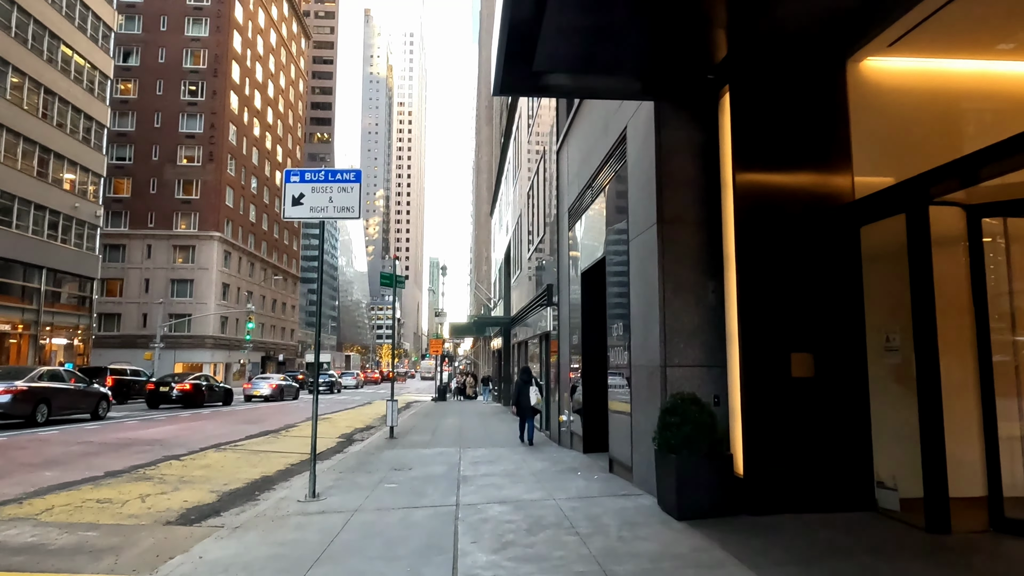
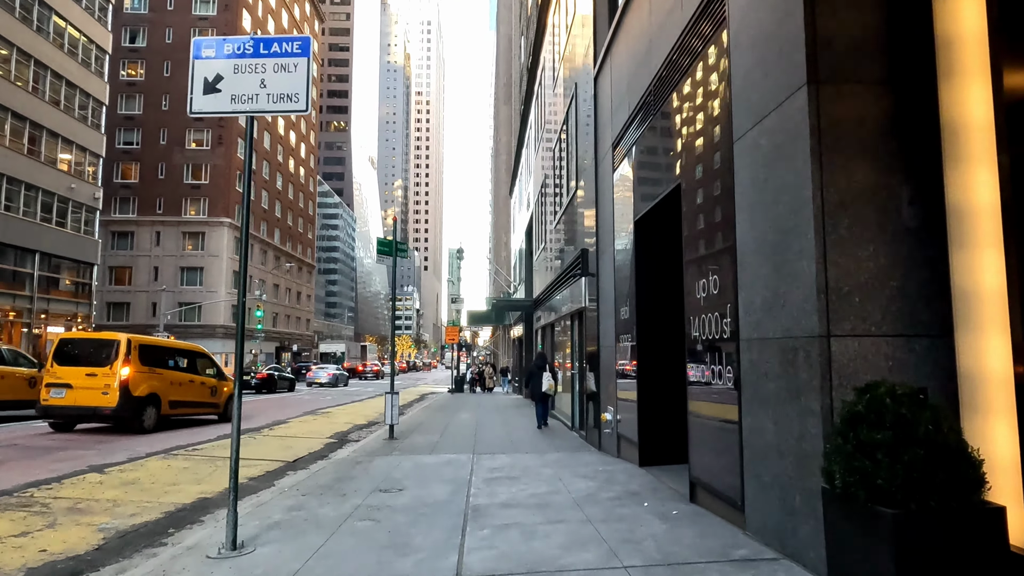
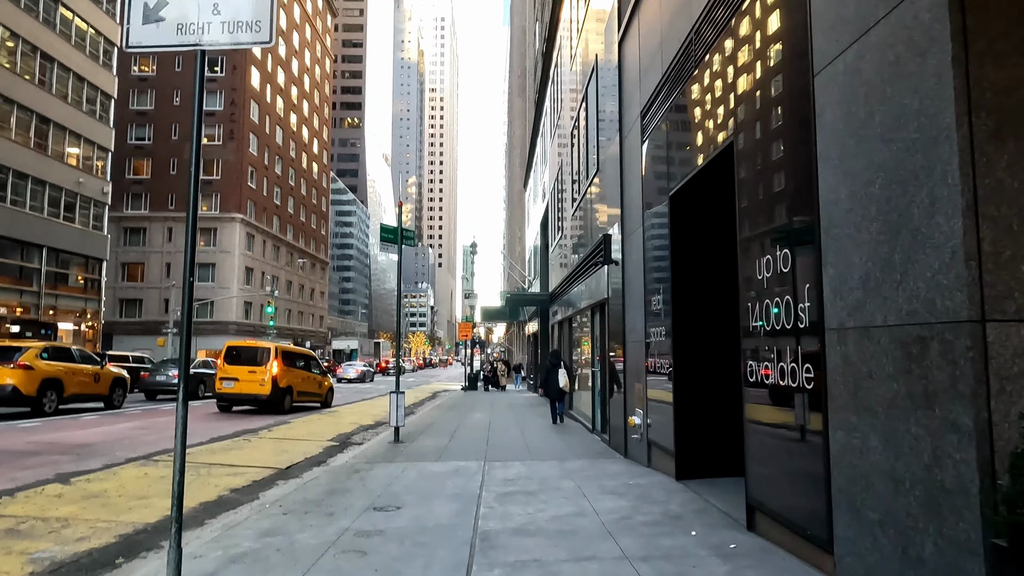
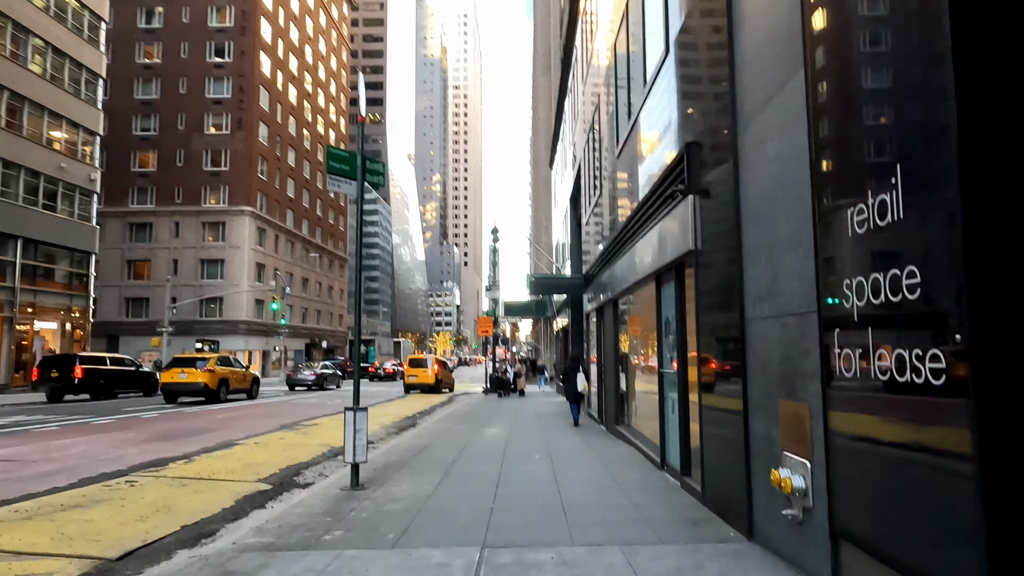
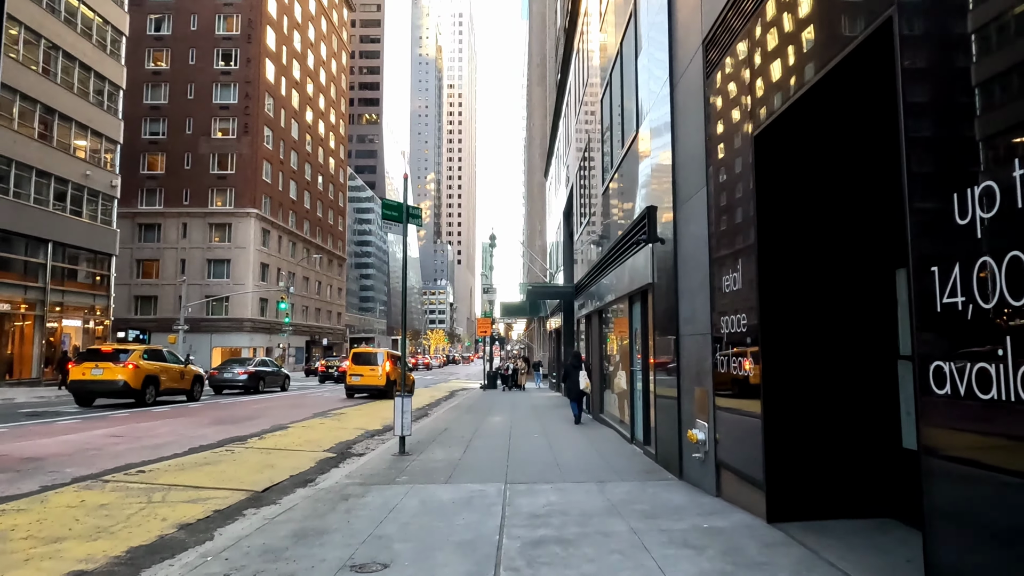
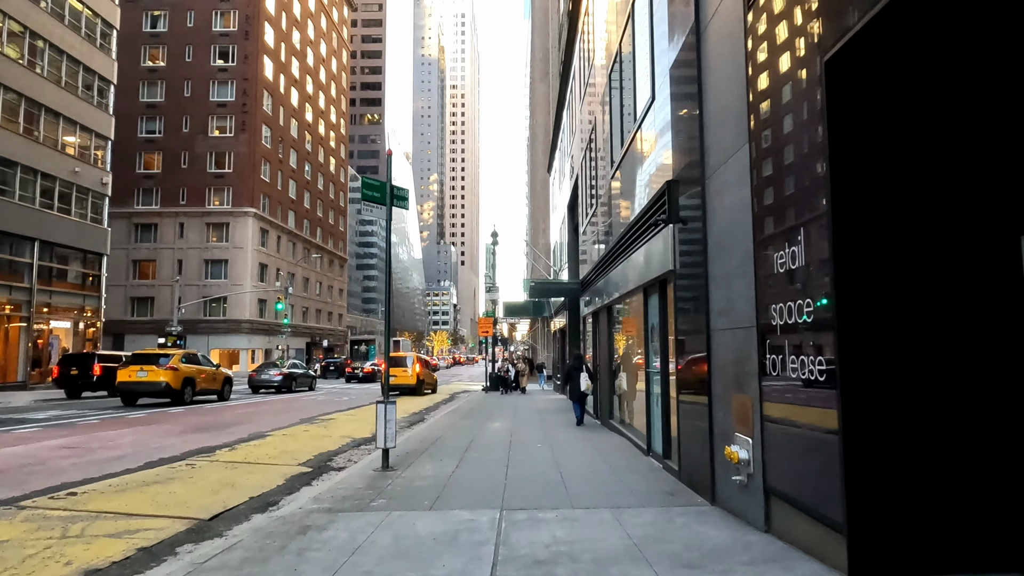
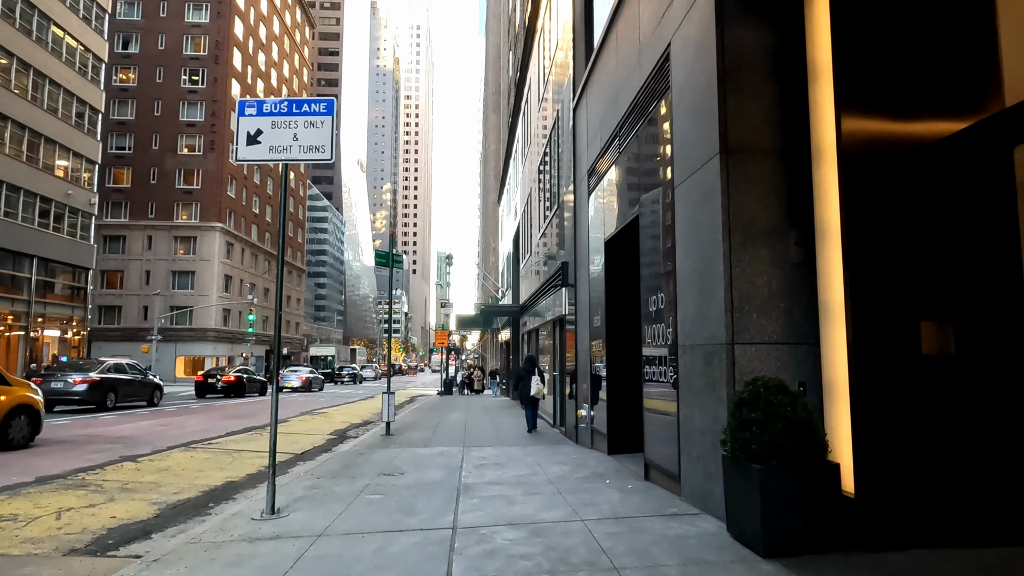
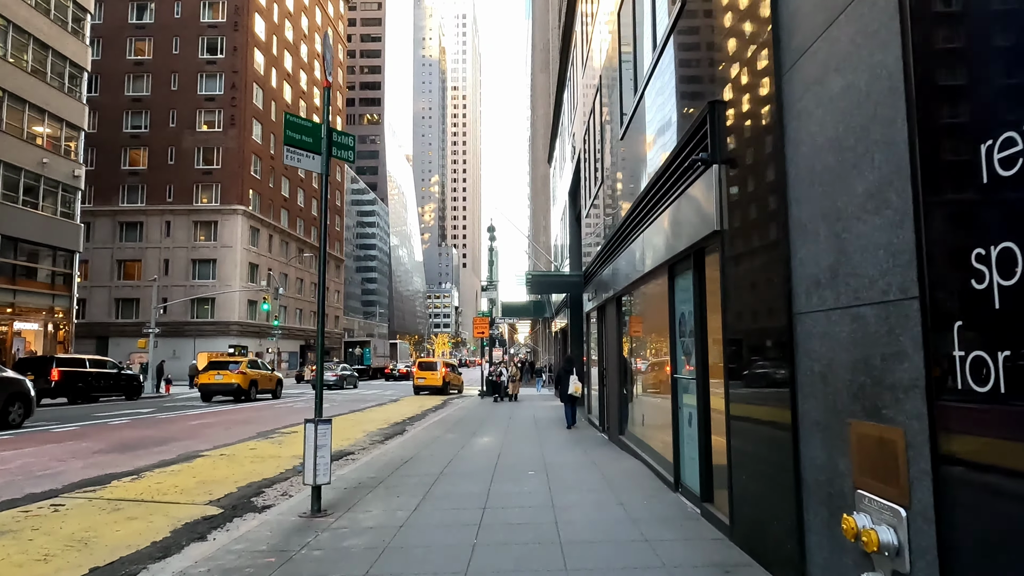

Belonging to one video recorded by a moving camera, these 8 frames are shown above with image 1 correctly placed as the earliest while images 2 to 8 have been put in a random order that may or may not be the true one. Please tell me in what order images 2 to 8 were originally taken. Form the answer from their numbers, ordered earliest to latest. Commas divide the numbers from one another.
7, 2, 3, 5, 6, 4, 8
